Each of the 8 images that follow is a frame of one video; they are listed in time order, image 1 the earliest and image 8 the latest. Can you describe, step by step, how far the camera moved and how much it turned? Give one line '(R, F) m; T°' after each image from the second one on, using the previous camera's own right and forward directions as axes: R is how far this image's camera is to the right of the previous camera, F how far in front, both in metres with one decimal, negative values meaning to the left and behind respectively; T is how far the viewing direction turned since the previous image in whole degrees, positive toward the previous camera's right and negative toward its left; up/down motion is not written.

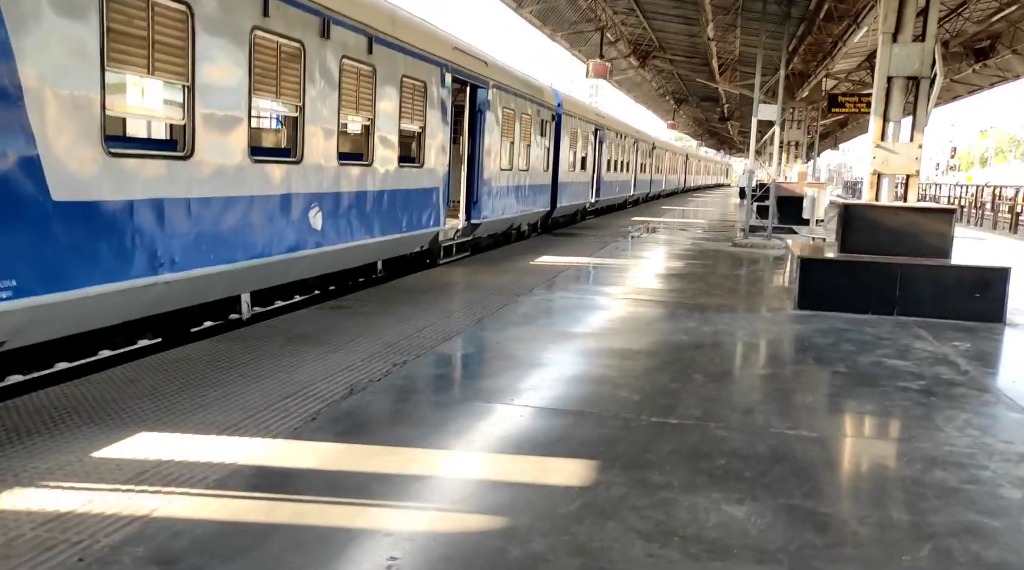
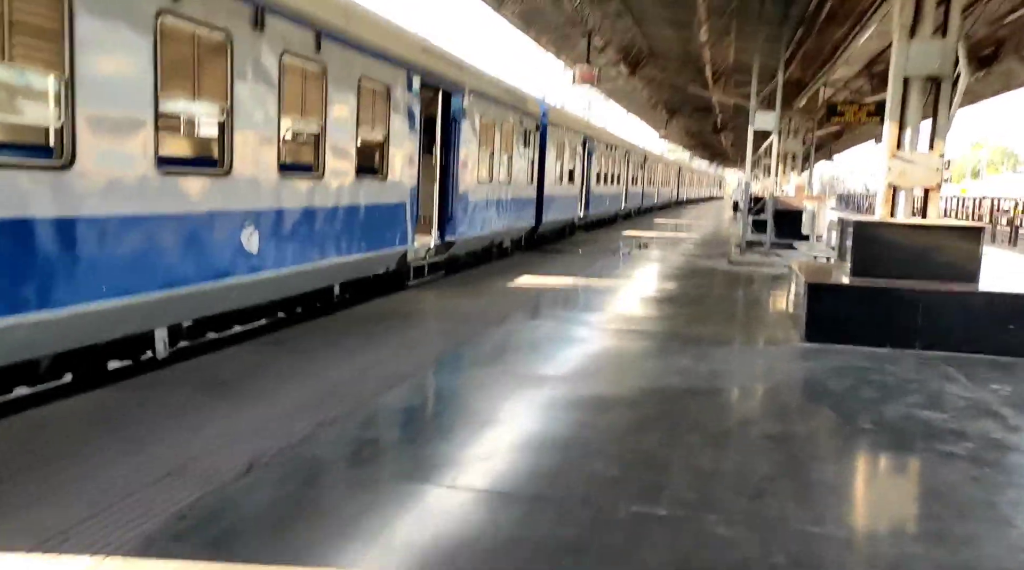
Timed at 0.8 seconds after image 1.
(+0.2, +1.1) m; 0°
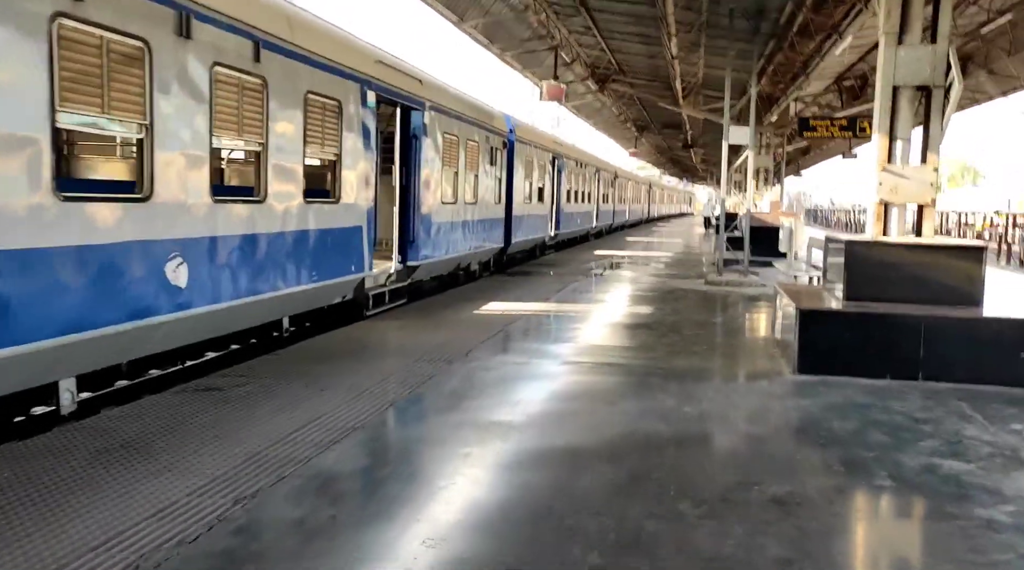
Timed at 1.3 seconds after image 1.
(+0.1, +0.7) m; +2°
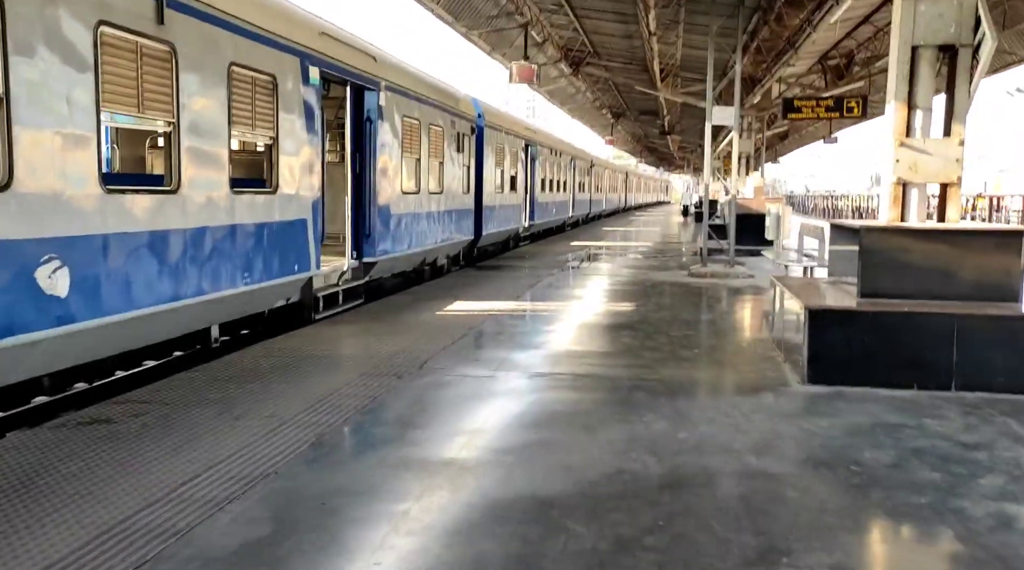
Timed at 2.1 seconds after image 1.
(+0.1, +1.1) m; +1°
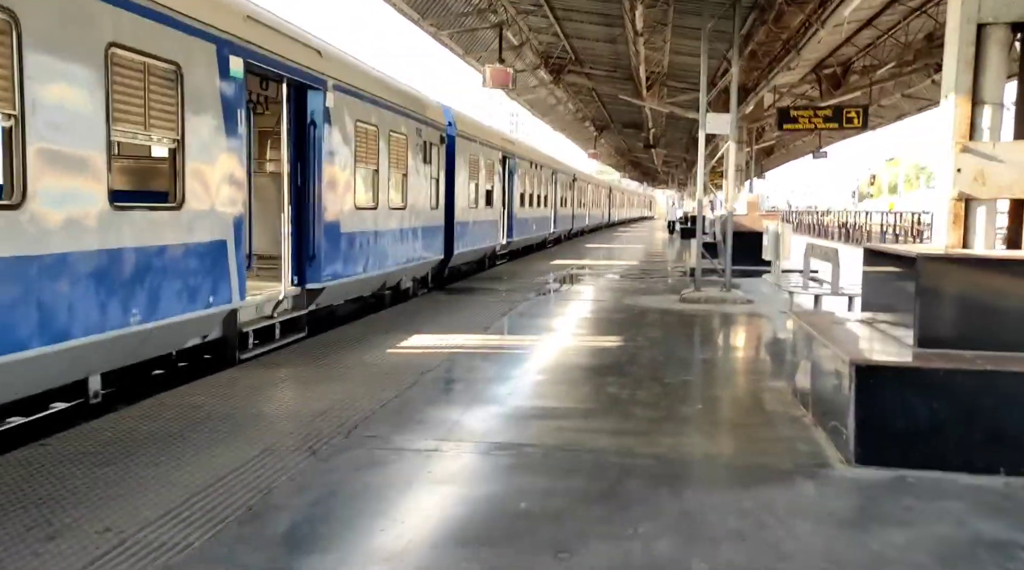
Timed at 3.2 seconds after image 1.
(+0.2, +1.5) m; +1°
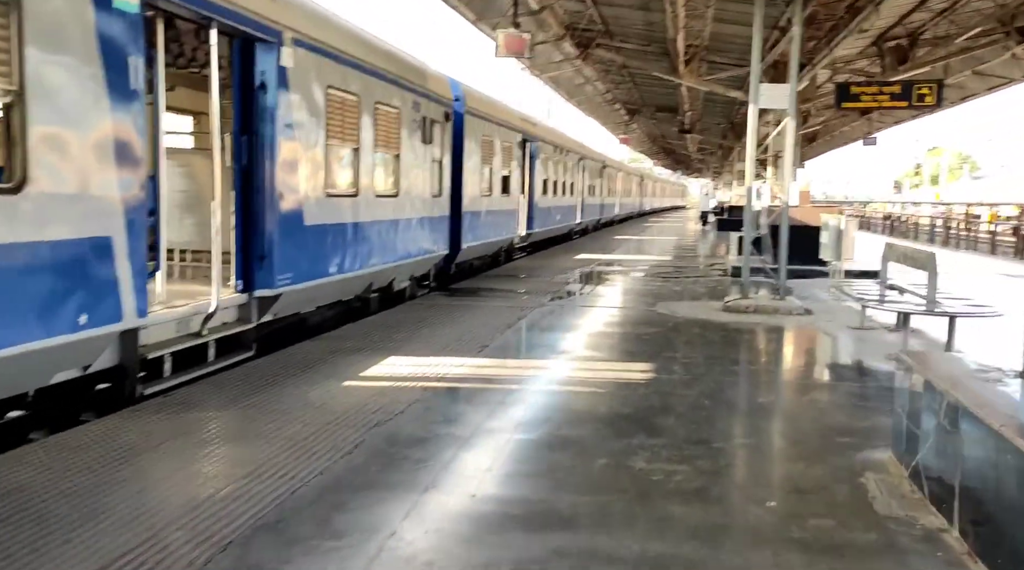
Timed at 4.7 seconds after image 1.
(+0.2, +2.1) m; -2°
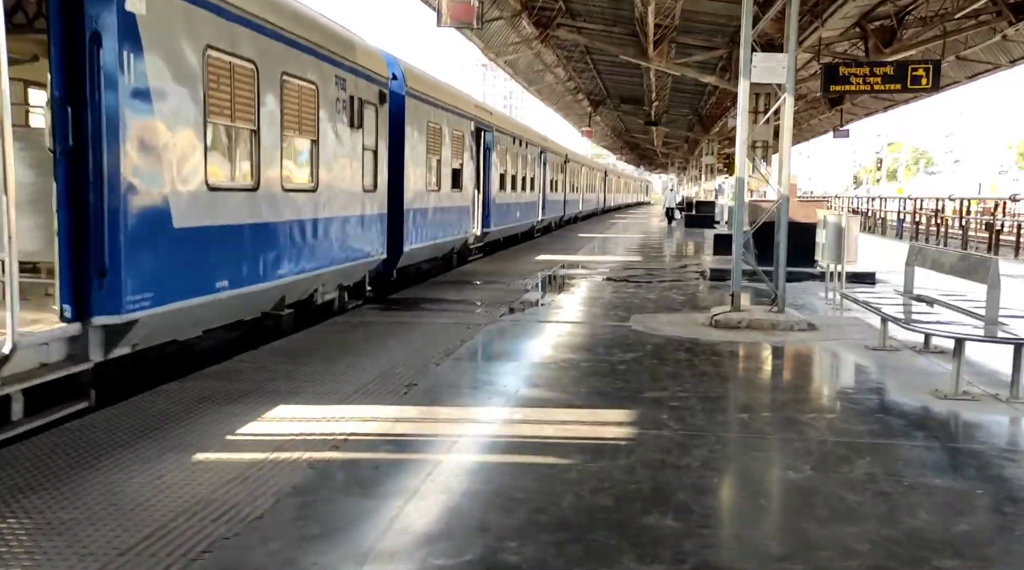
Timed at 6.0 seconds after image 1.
(+0.2, +1.9) m; +2°
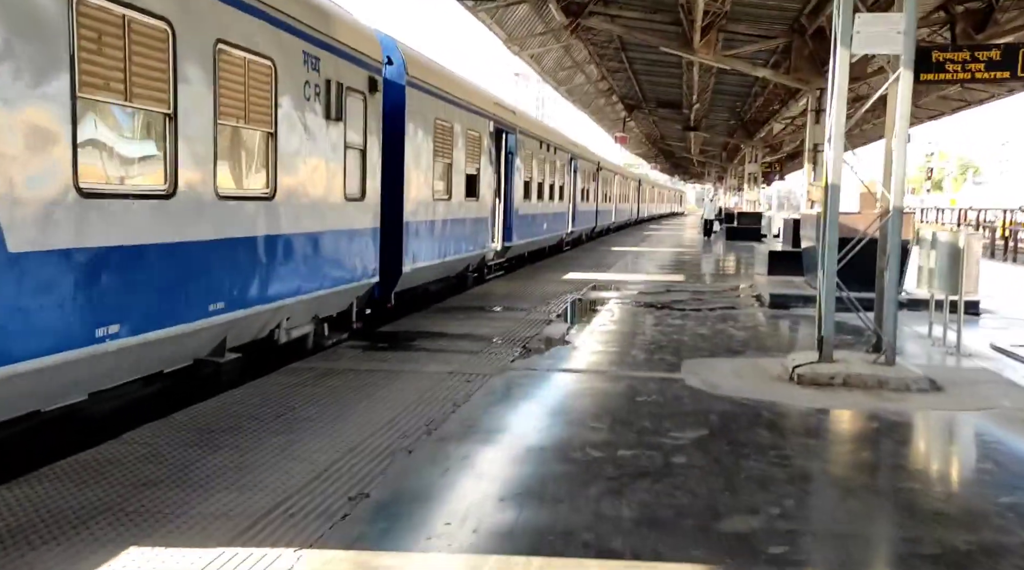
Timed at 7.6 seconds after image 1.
(+0.1, +2.2) m; -2°
